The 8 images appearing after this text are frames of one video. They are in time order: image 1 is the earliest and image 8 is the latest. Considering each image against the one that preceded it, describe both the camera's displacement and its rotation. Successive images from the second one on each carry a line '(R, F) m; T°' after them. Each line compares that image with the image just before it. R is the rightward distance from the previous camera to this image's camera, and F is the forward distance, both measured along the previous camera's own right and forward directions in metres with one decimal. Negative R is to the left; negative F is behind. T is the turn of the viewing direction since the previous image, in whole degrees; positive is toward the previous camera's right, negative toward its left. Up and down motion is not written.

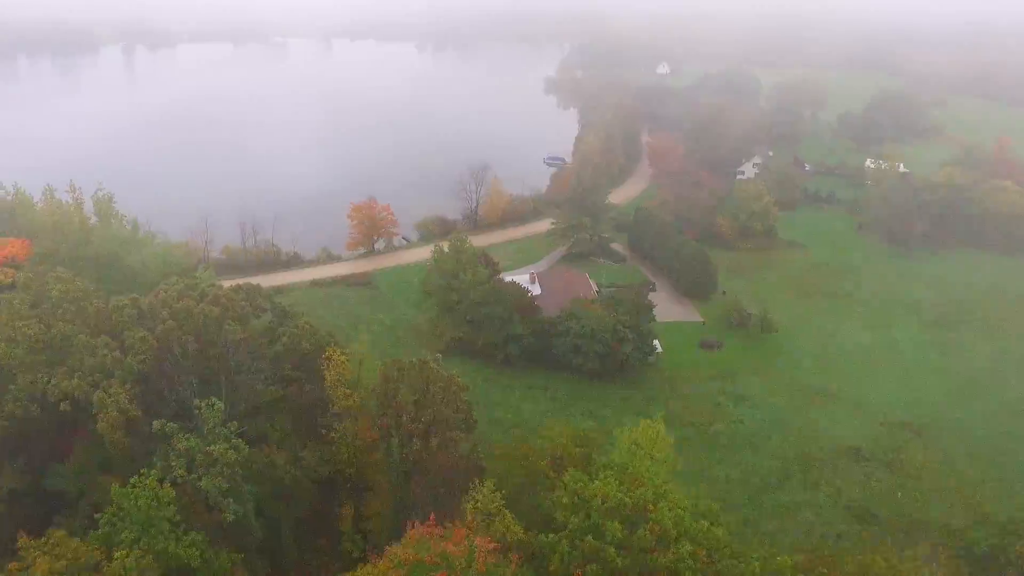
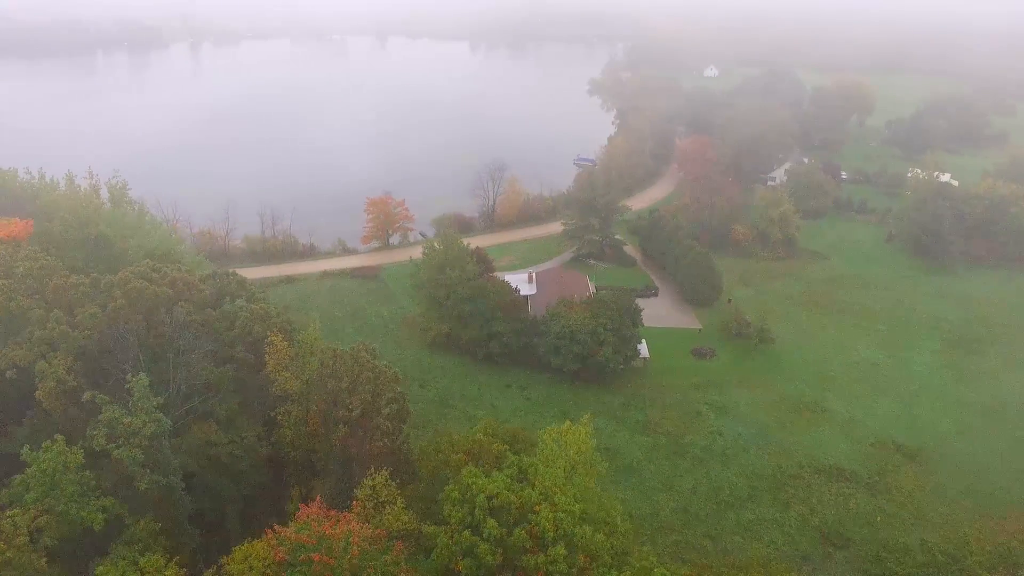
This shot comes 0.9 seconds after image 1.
(+3.6, 0.0) m; -5°
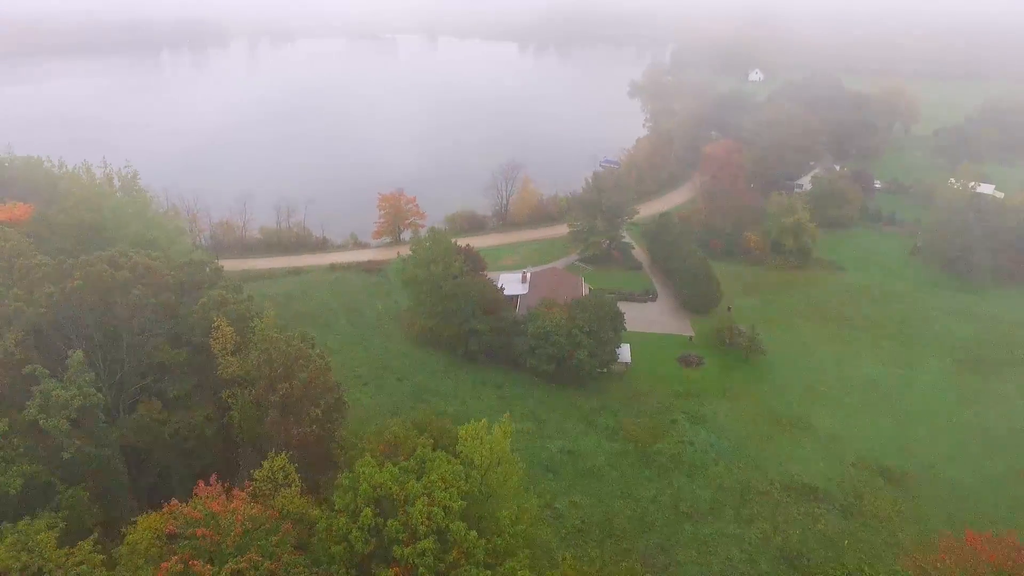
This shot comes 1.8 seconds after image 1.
(+3.6, +0.1) m; -5°
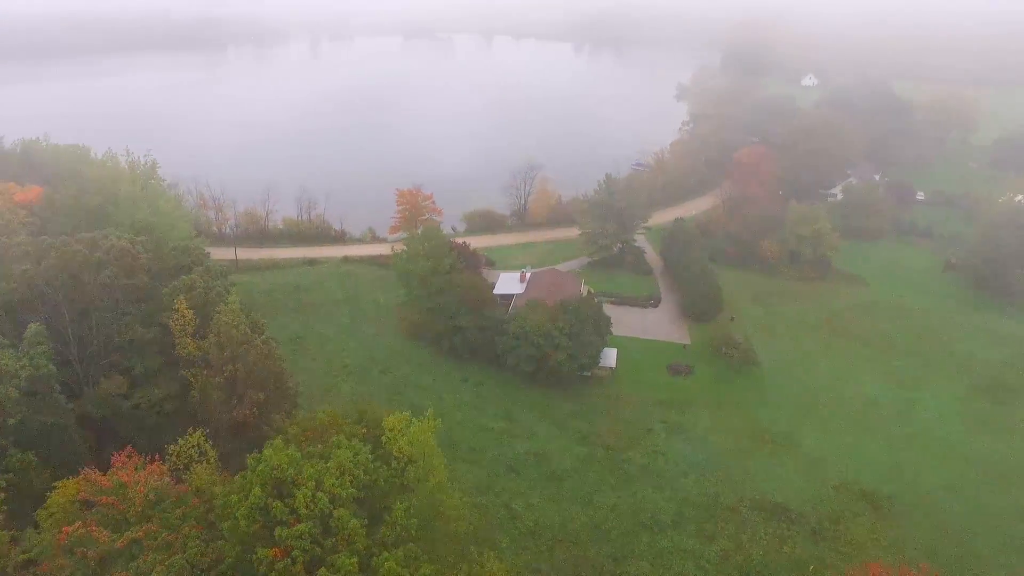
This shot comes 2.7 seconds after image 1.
(+3.6, +0.2) m; -5°
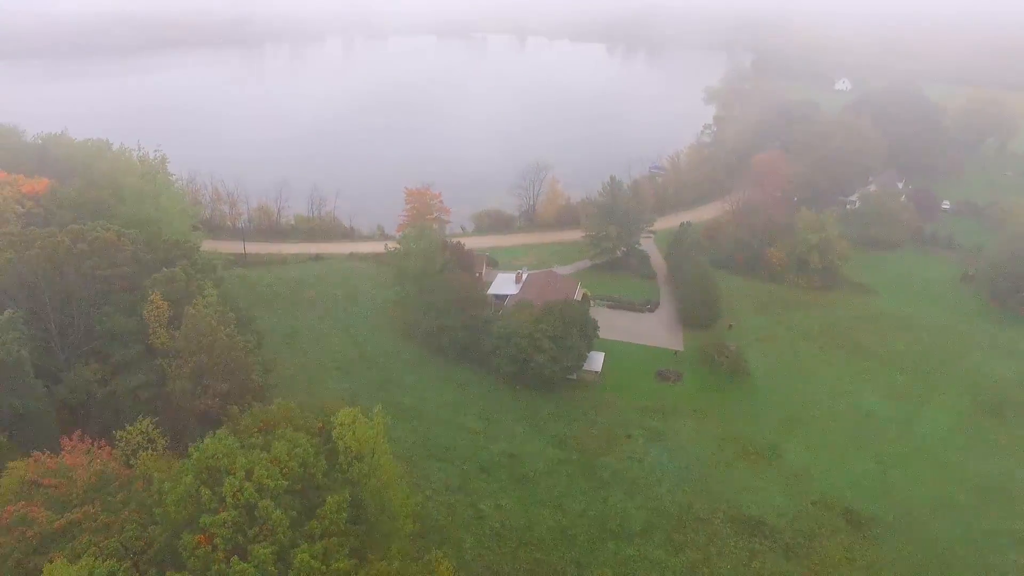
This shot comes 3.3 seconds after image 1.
(+2.4, +0.1) m; -3°
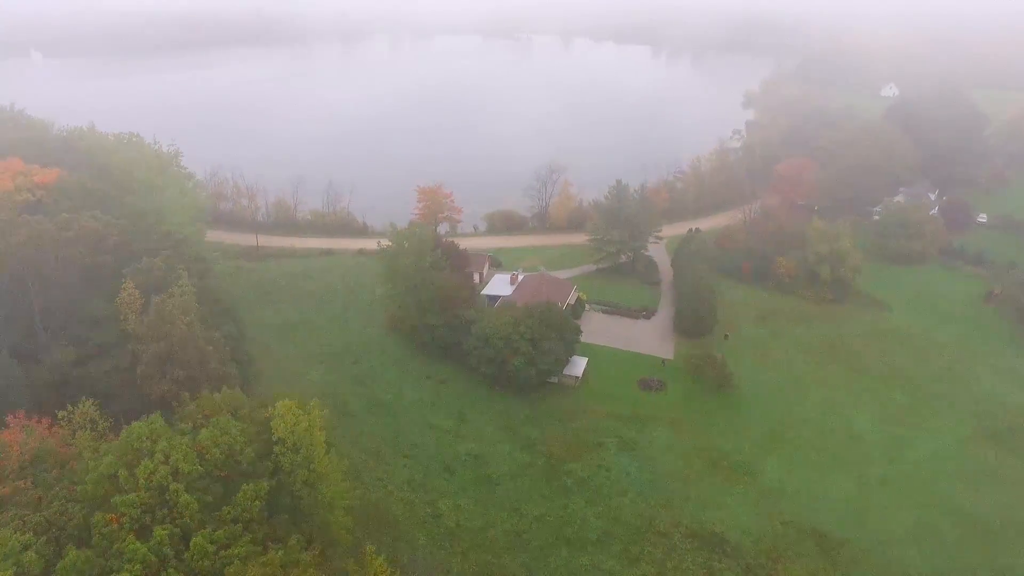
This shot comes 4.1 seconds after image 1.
(+3.1, +0.2) m; -4°
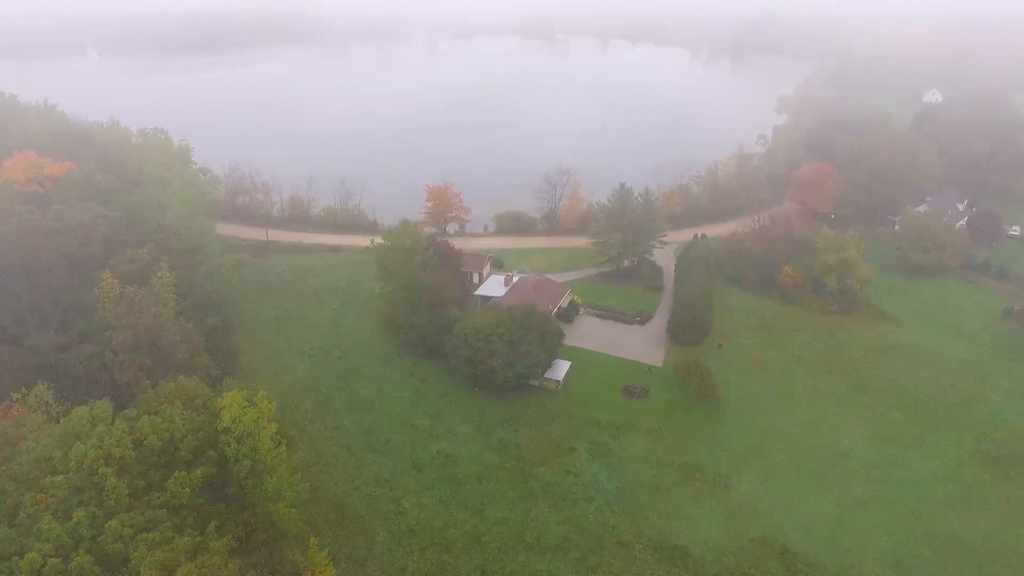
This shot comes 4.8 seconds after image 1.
(+2.8, +0.2) m; -3°
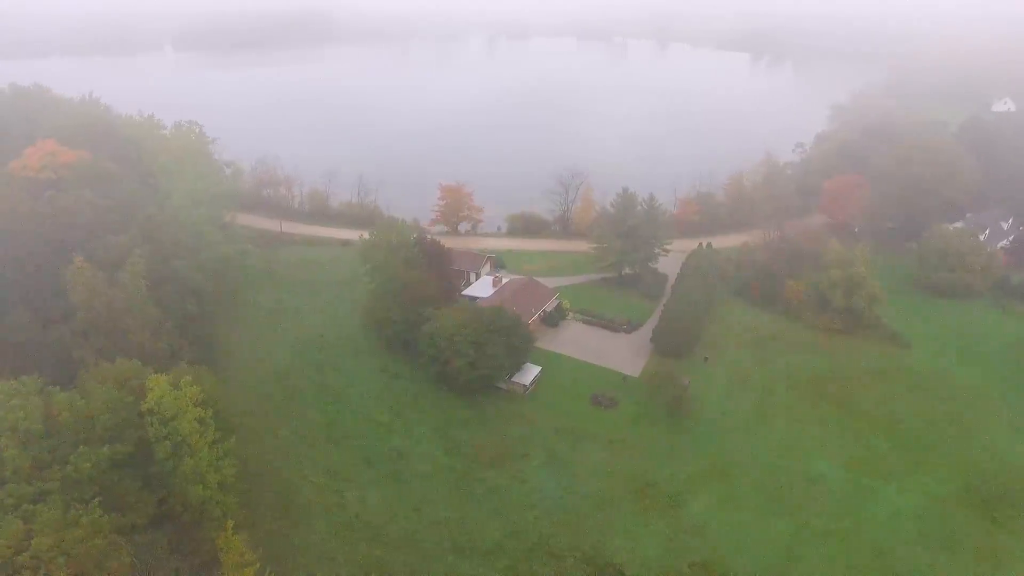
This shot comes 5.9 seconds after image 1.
(+4.3, +0.4) m; -5°
